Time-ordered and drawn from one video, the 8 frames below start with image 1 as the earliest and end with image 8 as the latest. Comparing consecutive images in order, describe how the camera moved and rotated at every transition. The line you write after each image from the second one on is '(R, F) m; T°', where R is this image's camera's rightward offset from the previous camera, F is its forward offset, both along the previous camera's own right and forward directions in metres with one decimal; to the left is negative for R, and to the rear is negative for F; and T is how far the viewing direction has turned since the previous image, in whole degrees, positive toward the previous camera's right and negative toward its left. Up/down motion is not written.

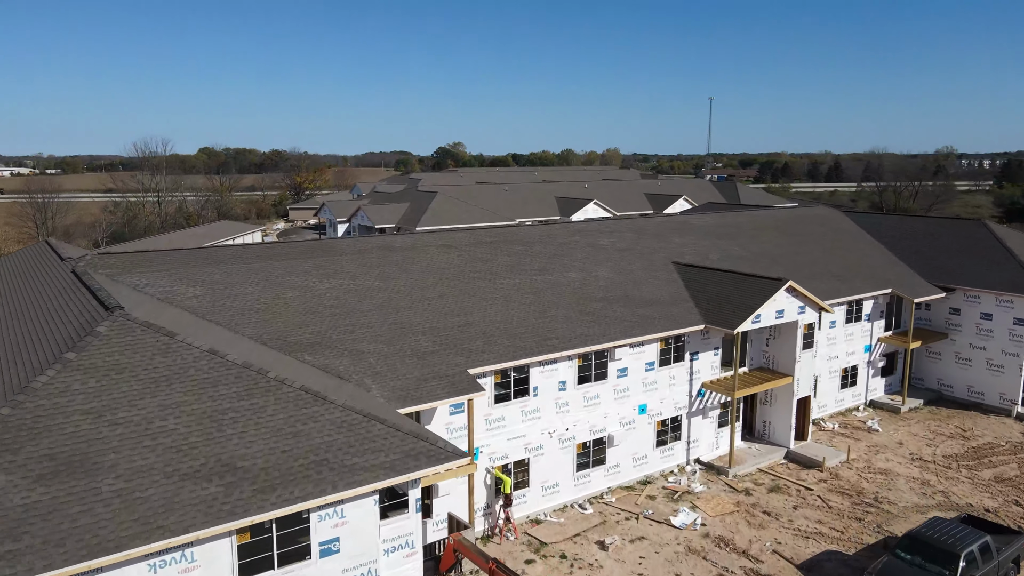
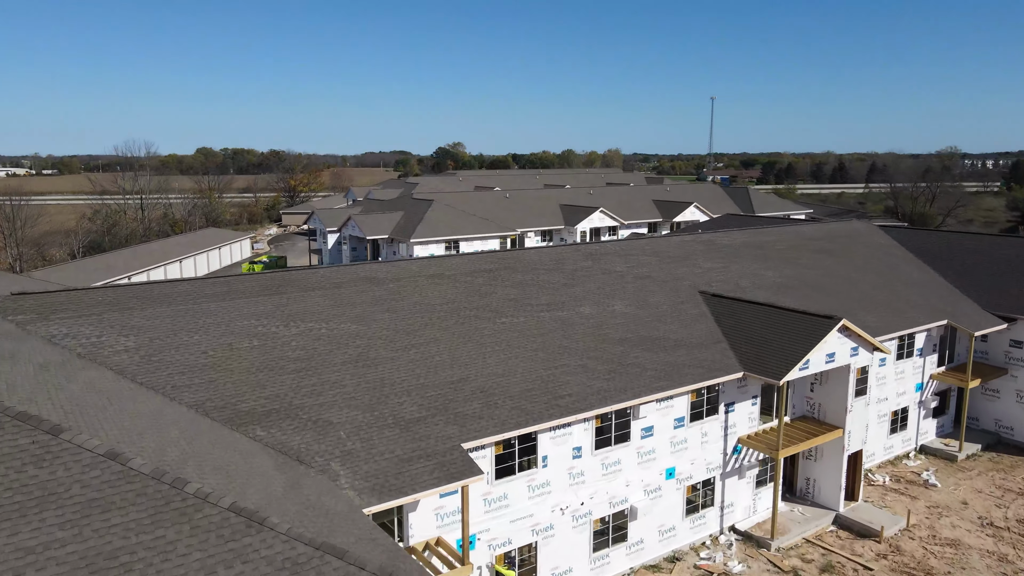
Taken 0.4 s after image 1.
(-0.1, +2.6) m; 0°
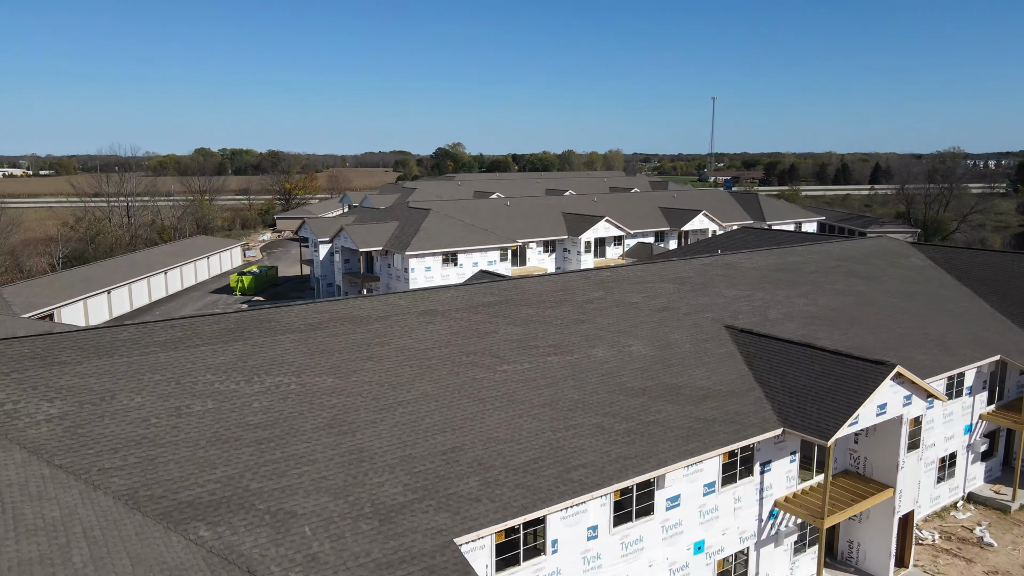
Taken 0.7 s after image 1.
(-0.1, +2.0) m; 0°
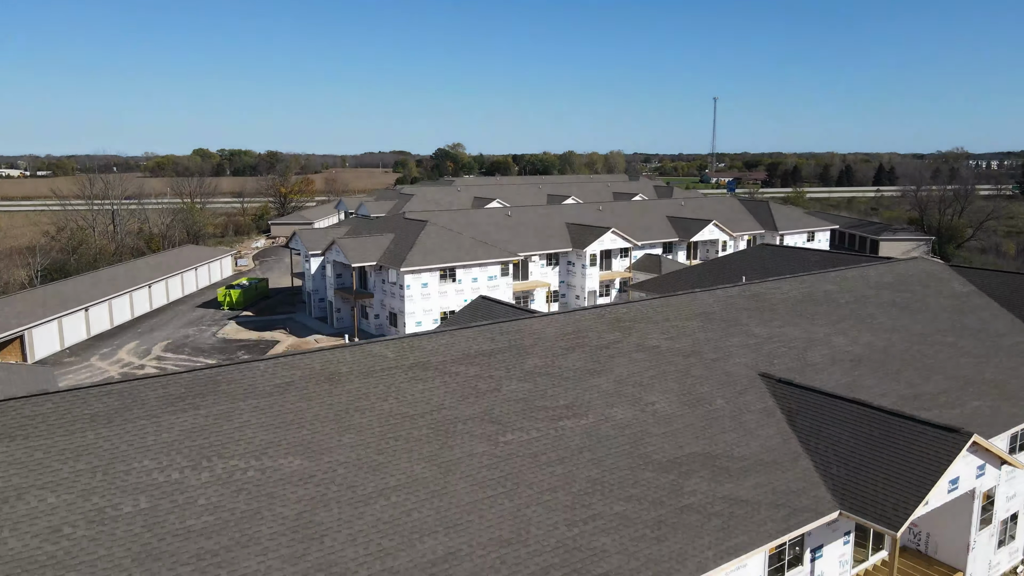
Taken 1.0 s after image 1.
(-0.1, +2.0) m; 0°
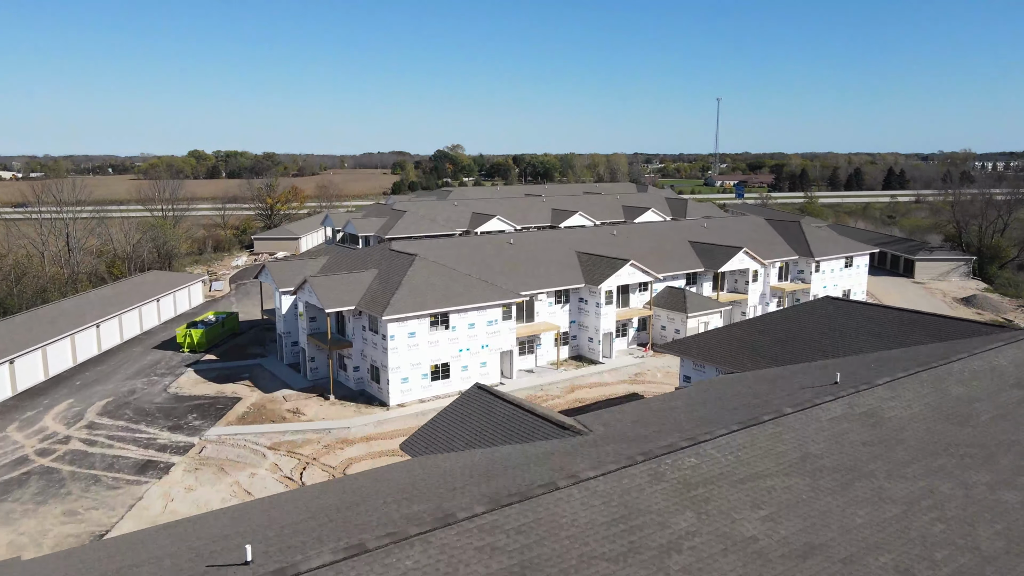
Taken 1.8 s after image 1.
(-0.2, +5.1) m; 0°
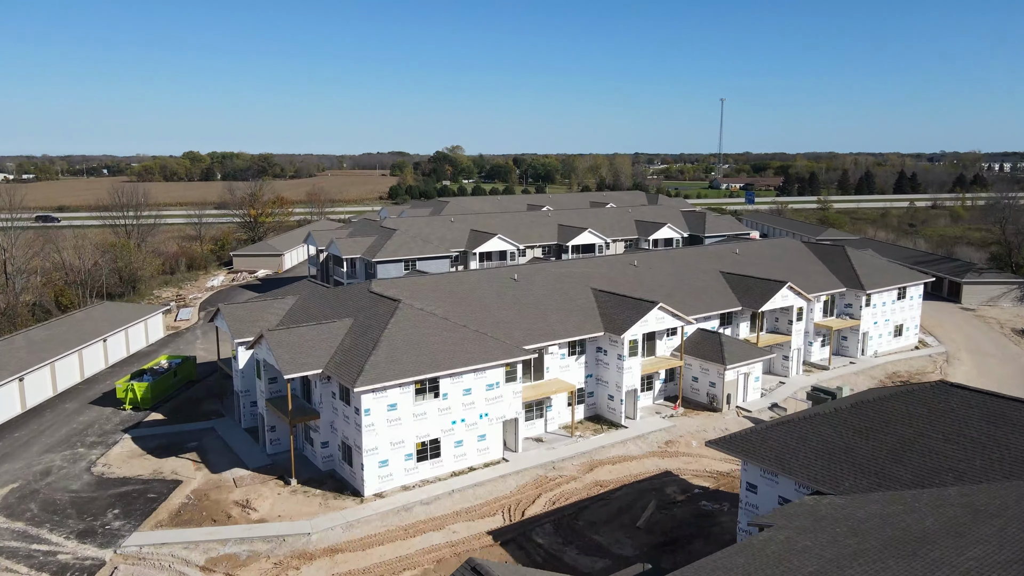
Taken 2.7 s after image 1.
(-0.2, +5.5) m; 0°
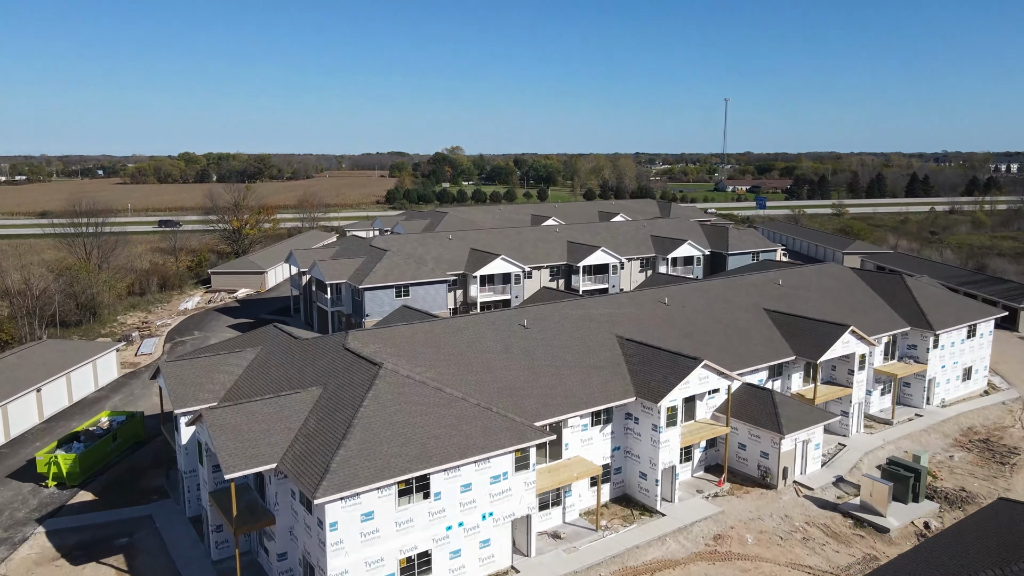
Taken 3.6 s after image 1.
(-0.4, +5.2) m; 0°
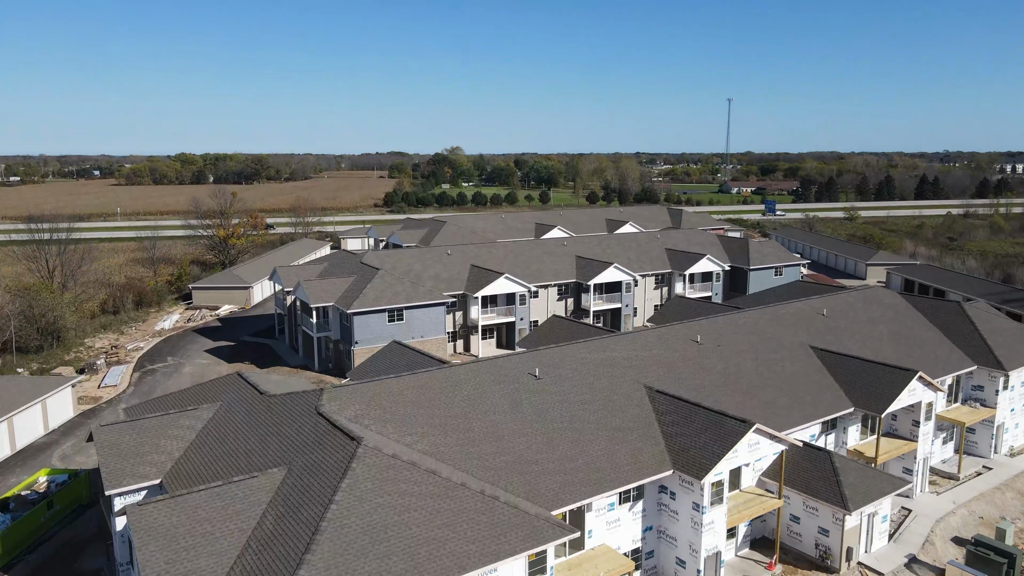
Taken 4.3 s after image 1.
(-0.3, +4.0) m; 0°
